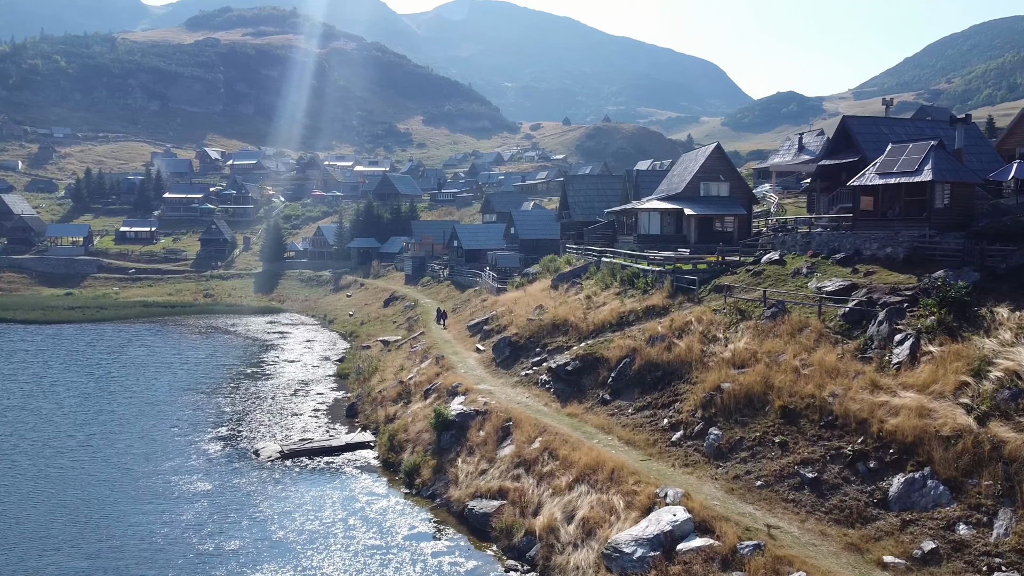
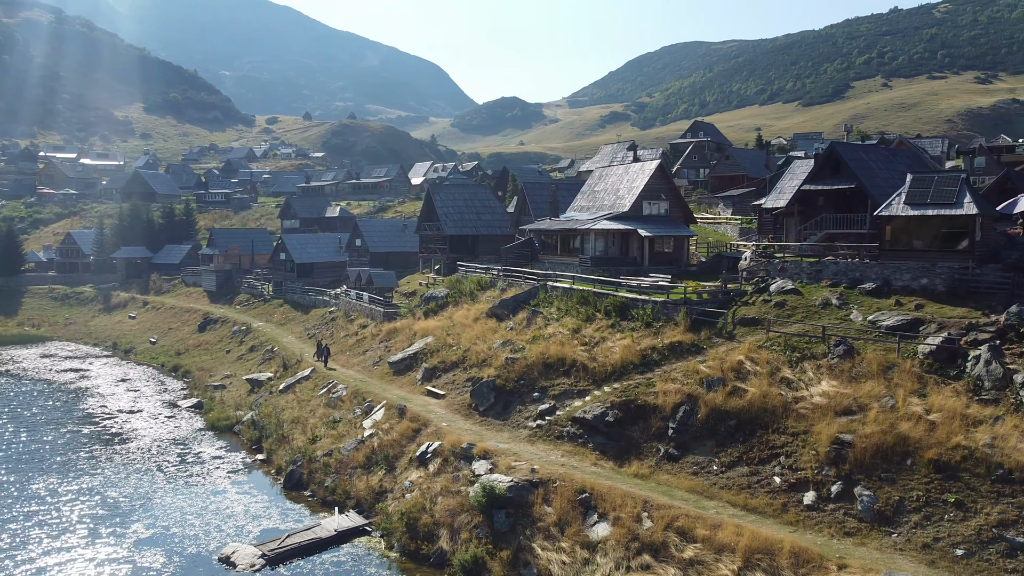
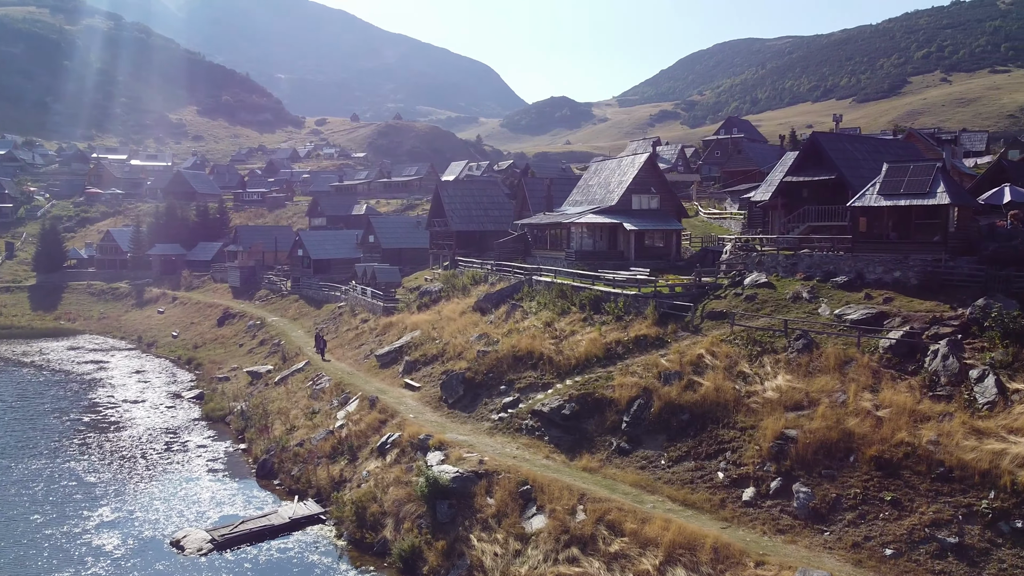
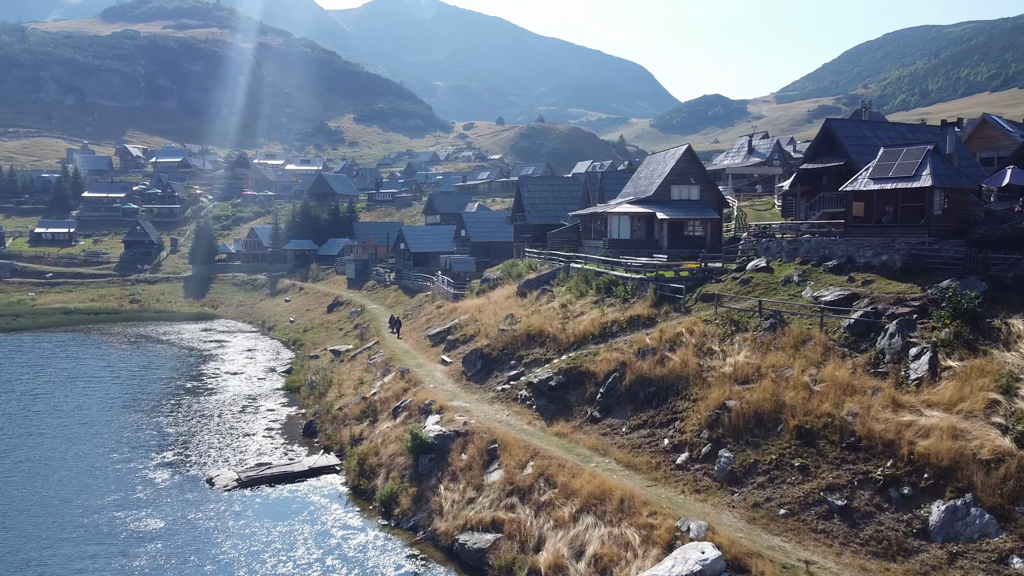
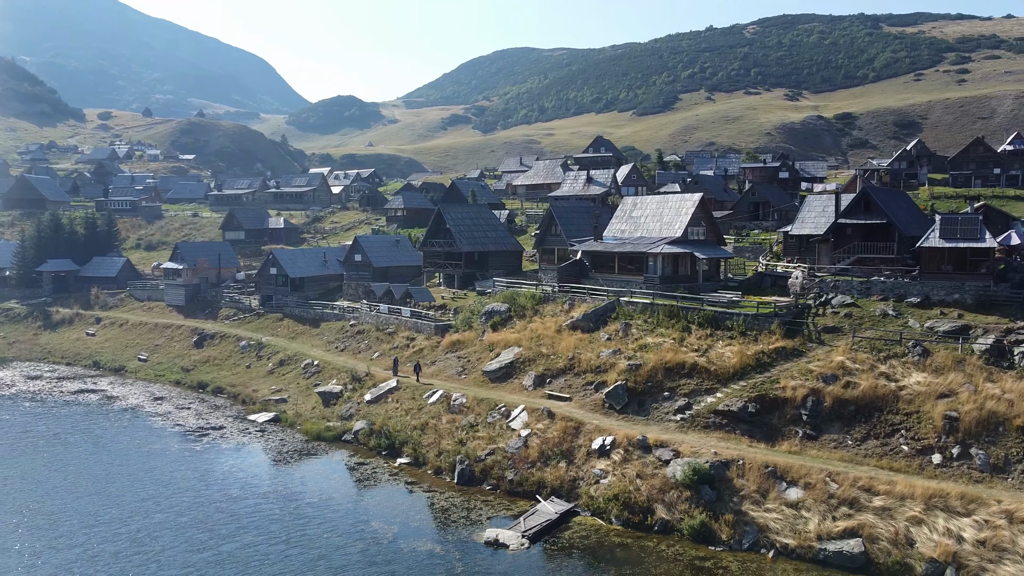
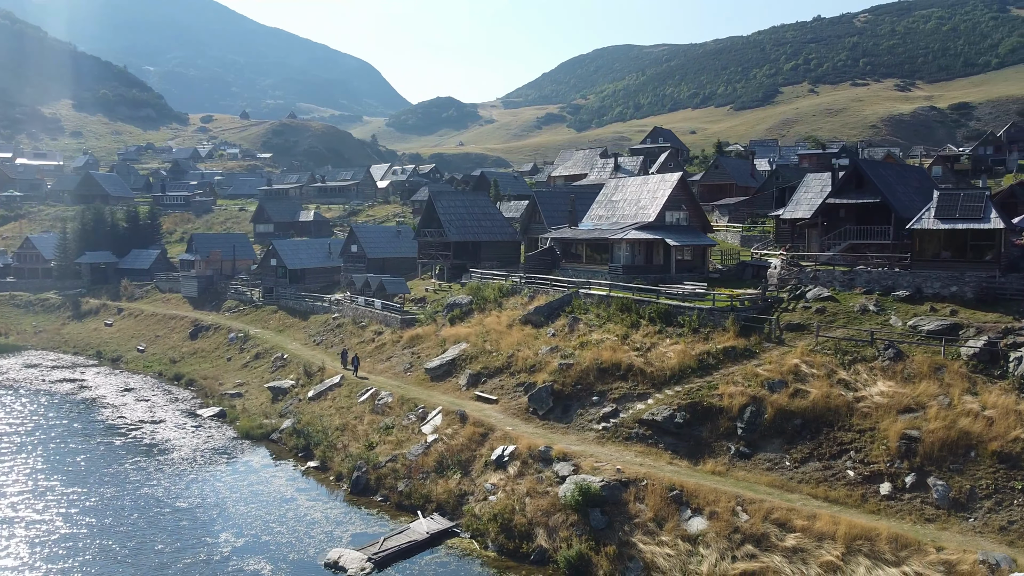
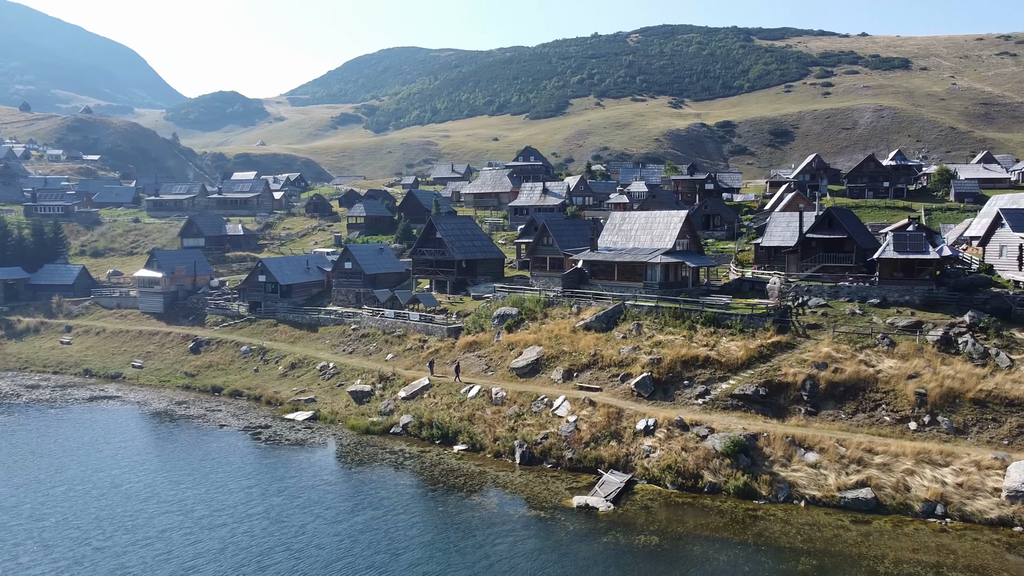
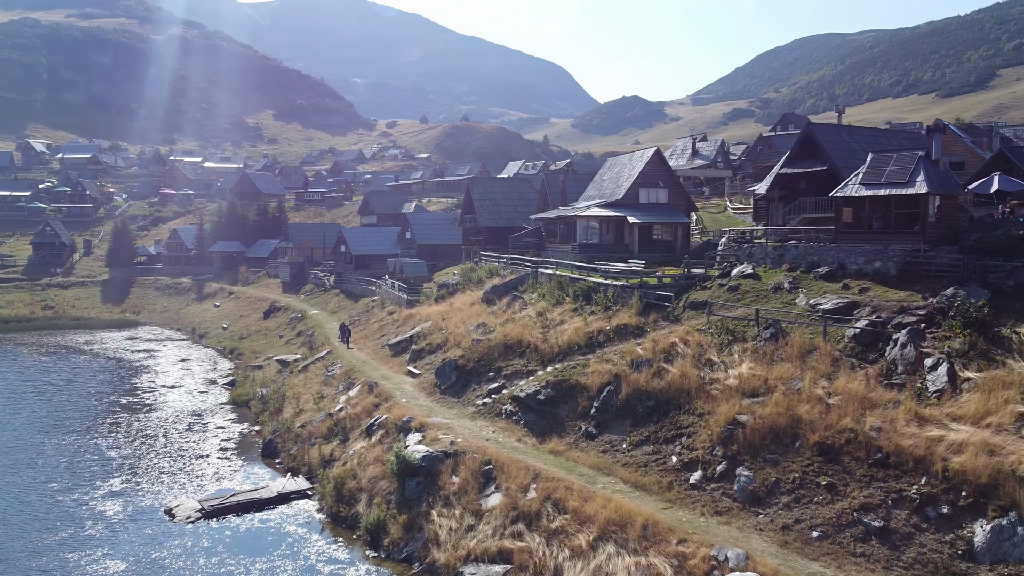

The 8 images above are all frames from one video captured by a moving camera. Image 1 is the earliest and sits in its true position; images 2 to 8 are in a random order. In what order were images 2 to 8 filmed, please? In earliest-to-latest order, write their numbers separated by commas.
4, 8, 3, 2, 6, 5, 7
